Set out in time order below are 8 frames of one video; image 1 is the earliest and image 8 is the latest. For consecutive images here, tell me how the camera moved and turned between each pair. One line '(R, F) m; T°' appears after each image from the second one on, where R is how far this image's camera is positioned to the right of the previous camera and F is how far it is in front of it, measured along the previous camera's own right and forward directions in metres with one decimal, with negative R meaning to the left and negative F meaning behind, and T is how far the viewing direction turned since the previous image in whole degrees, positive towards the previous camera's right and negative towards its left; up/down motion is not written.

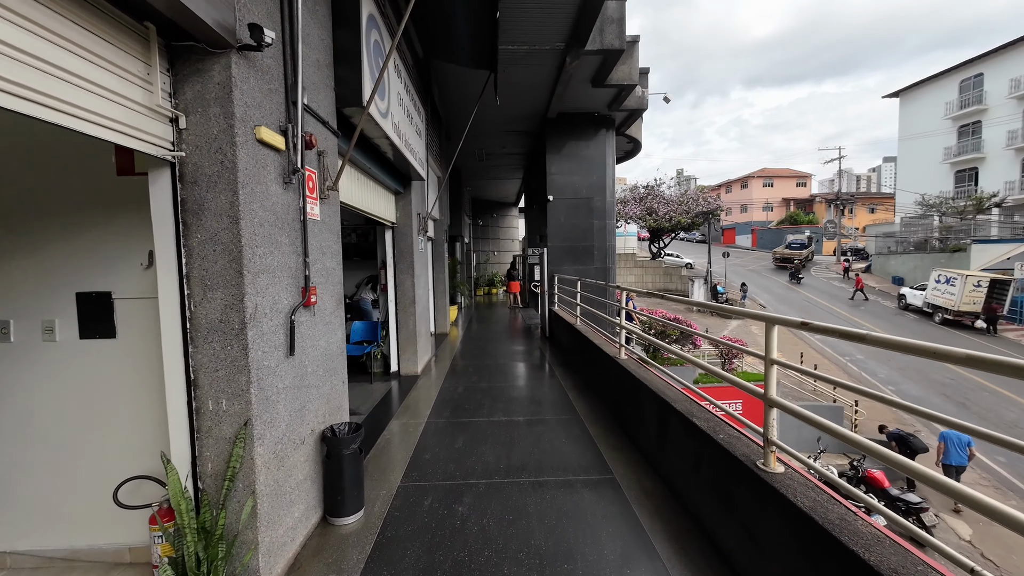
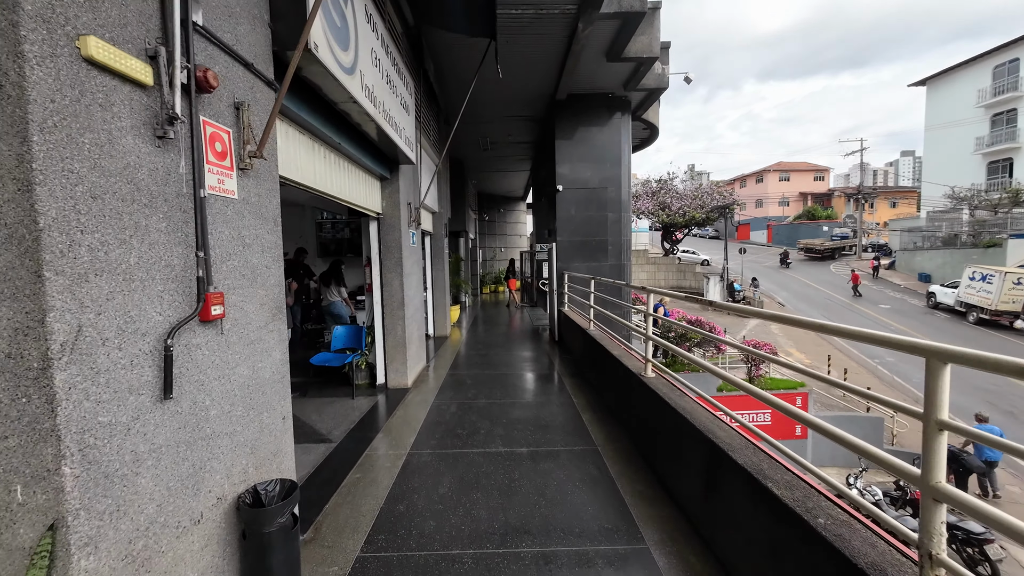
(+0.1, +0.7) m; -1°
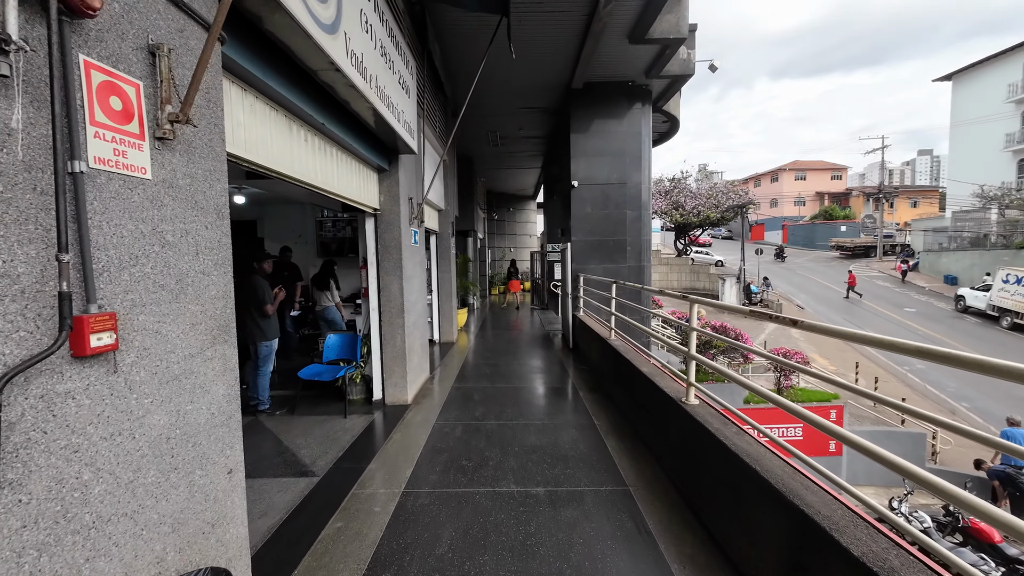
(0.0, +0.5) m; -1°
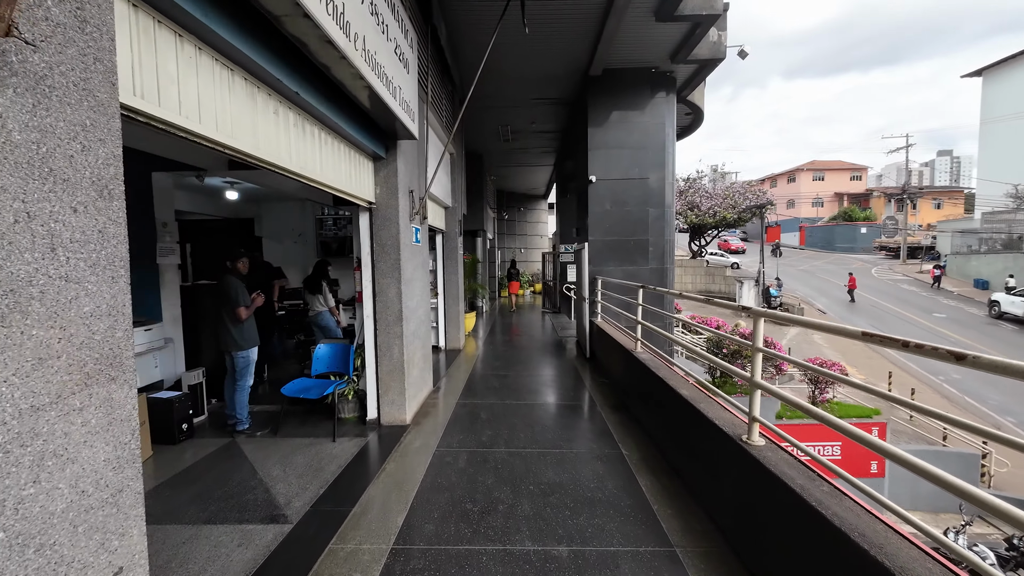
(0.0, +0.5) m; -1°
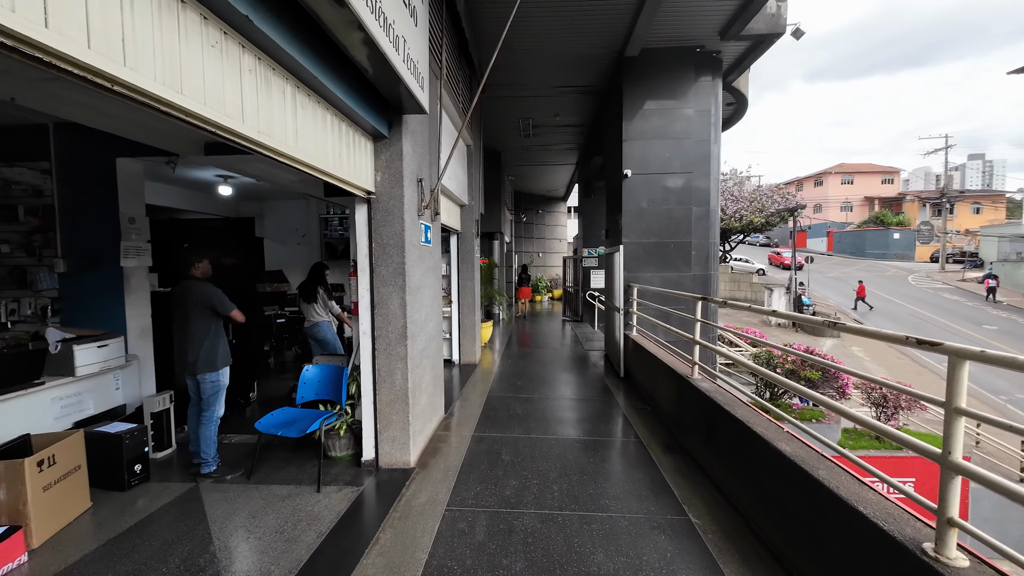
(-0.1, +0.7) m; -2°
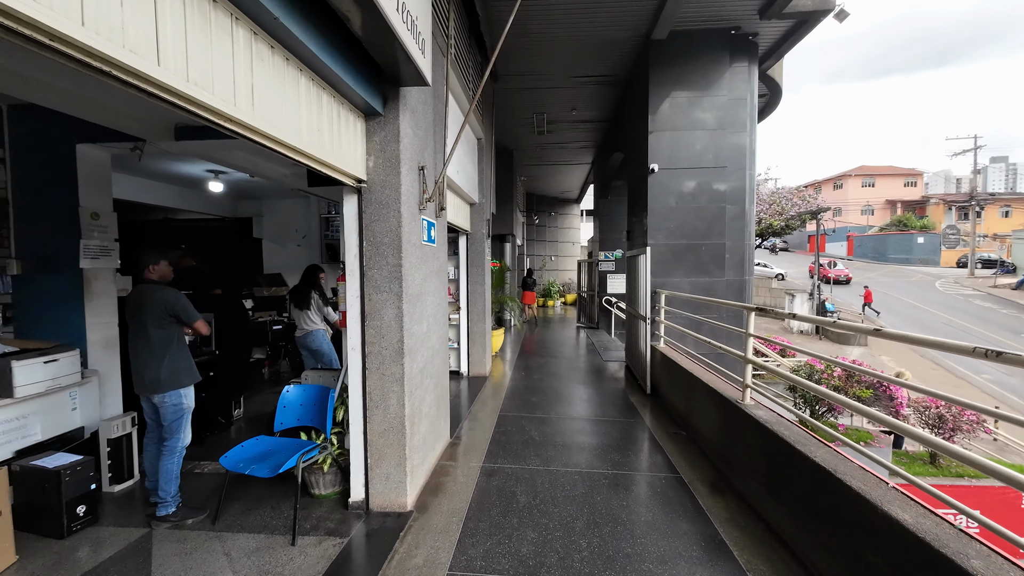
(0.0, +0.5) m; -1°
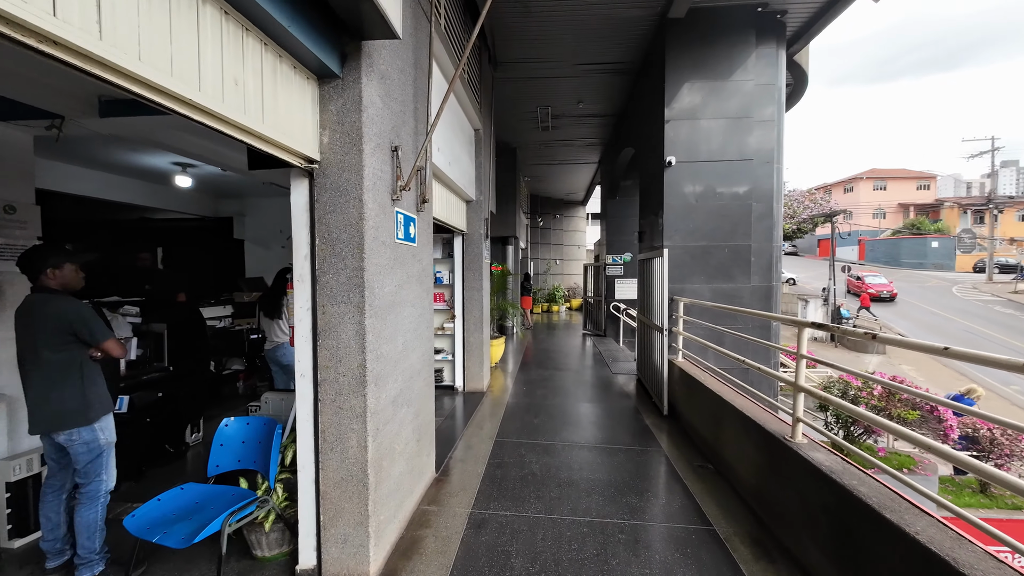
(+0.1, +0.5) m; -1°
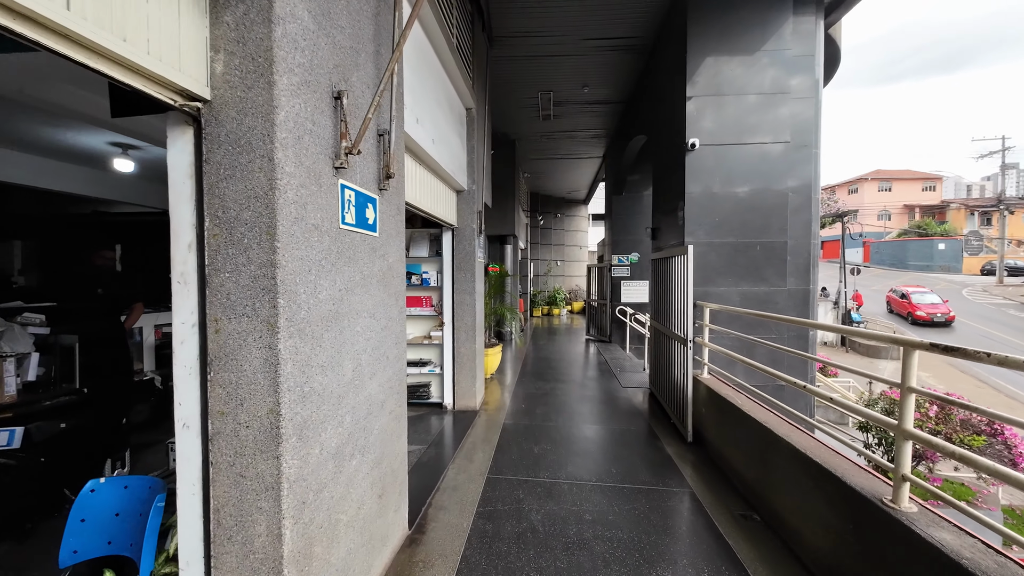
(0.0, +0.6) m; 0°
